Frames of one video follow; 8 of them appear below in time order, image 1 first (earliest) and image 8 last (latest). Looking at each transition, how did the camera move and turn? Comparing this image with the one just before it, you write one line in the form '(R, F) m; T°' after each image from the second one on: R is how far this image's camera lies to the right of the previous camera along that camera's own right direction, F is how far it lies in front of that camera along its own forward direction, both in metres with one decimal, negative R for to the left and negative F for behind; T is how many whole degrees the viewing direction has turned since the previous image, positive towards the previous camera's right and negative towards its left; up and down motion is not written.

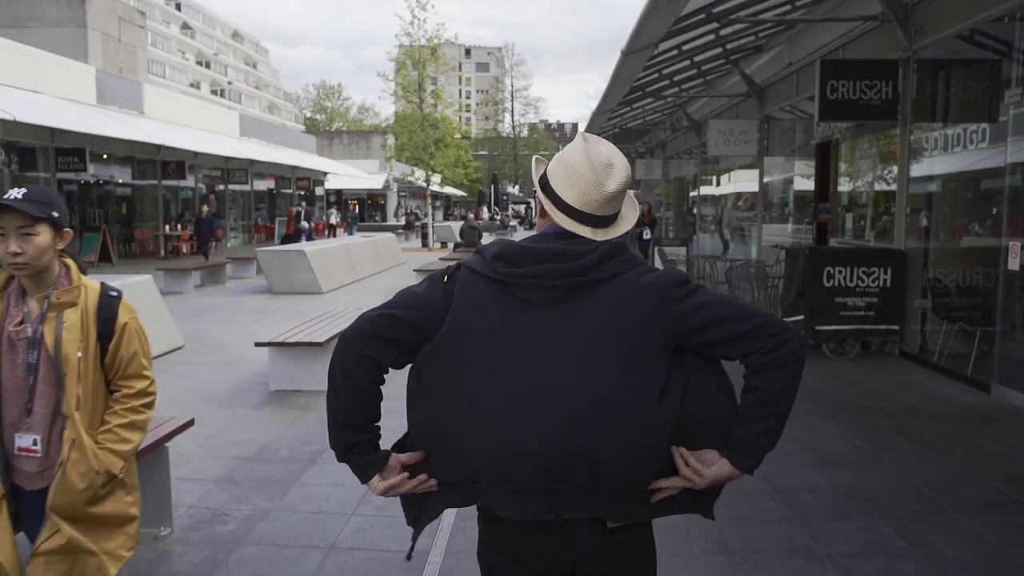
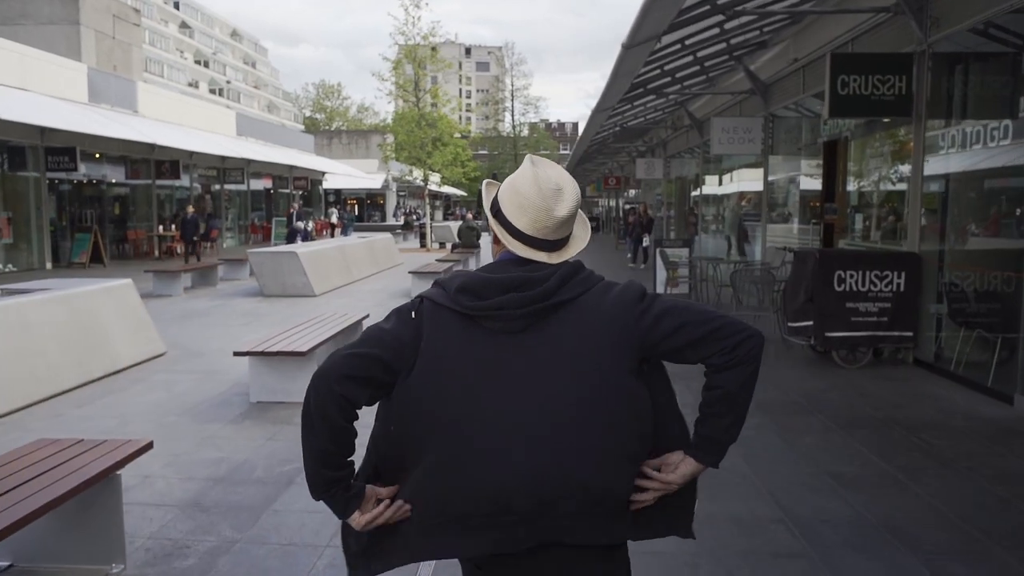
(+0.1, +0.4) m; 0°
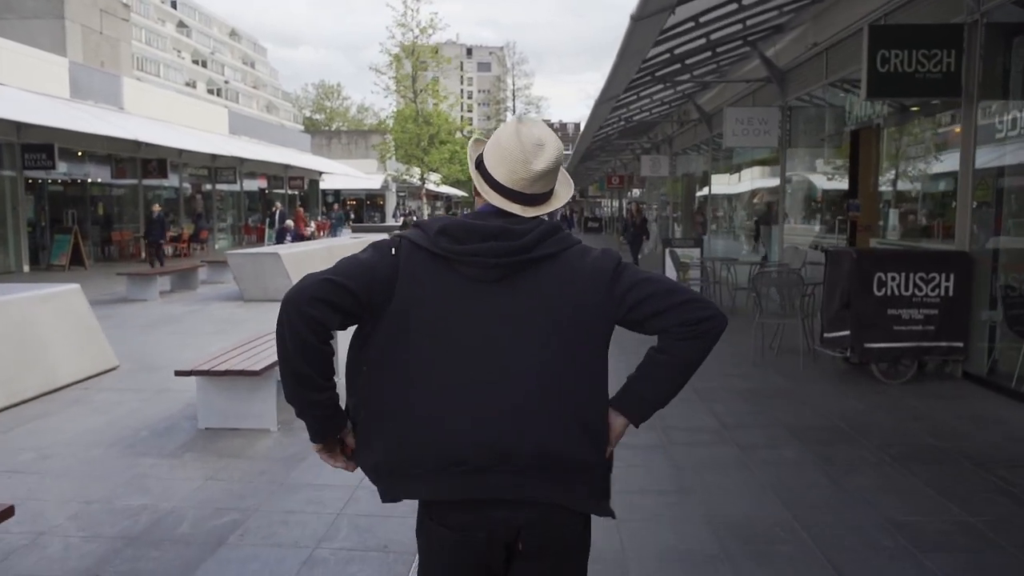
(+0.1, +1.1) m; 0°
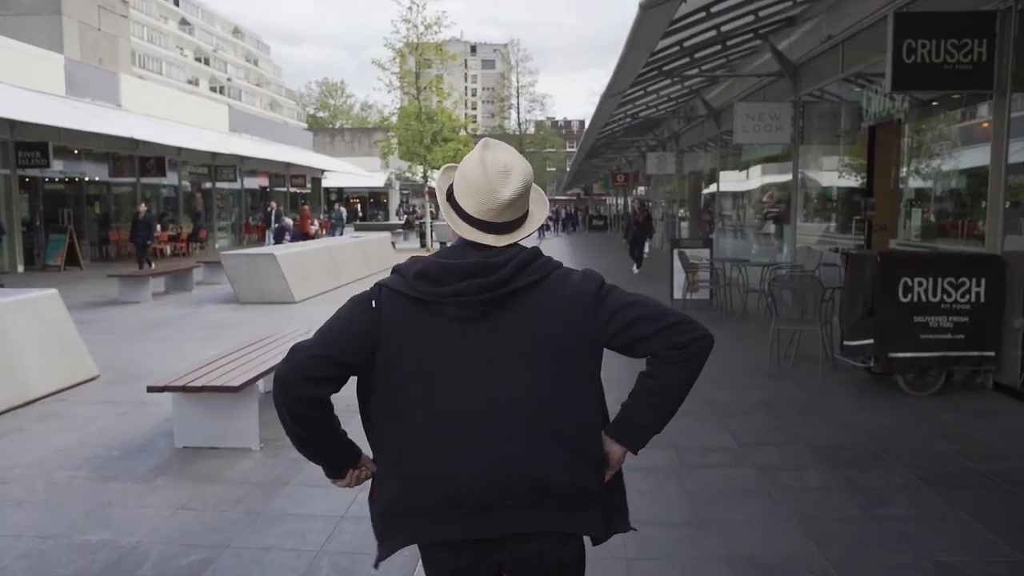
(0.0, +0.5) m; 0°
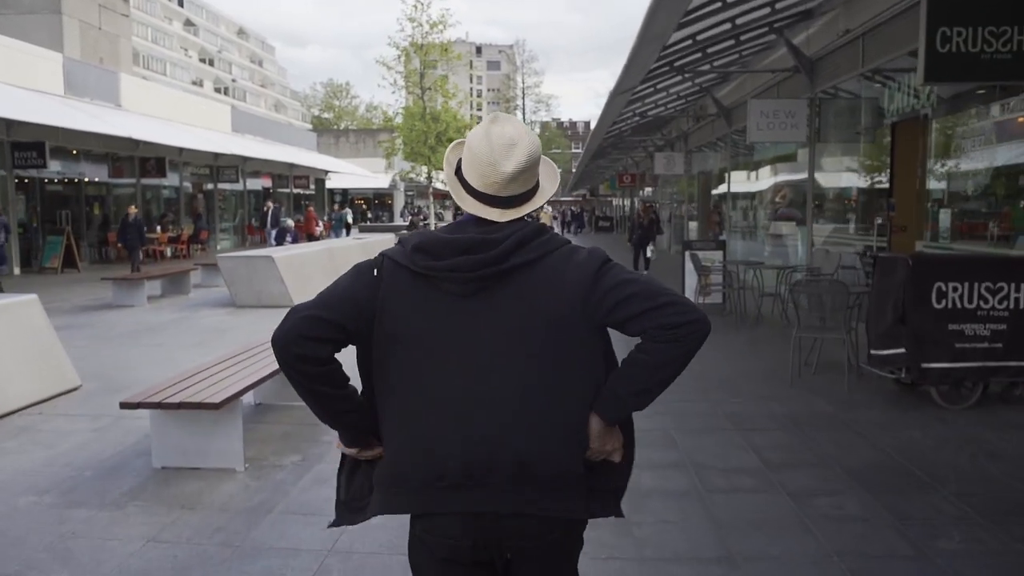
(0.0, +0.5) m; 0°
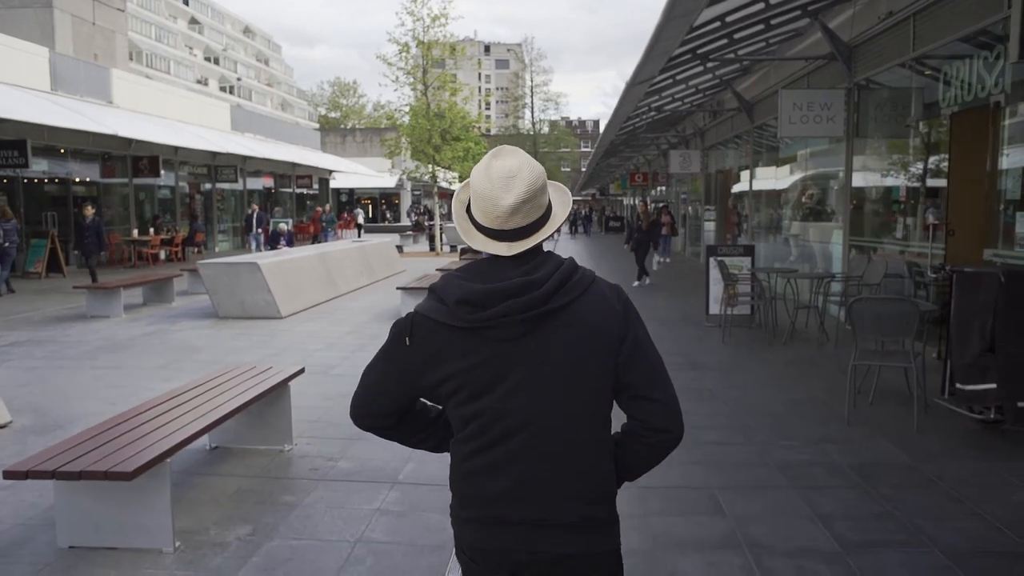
(0.0, +1.2) m; -1°
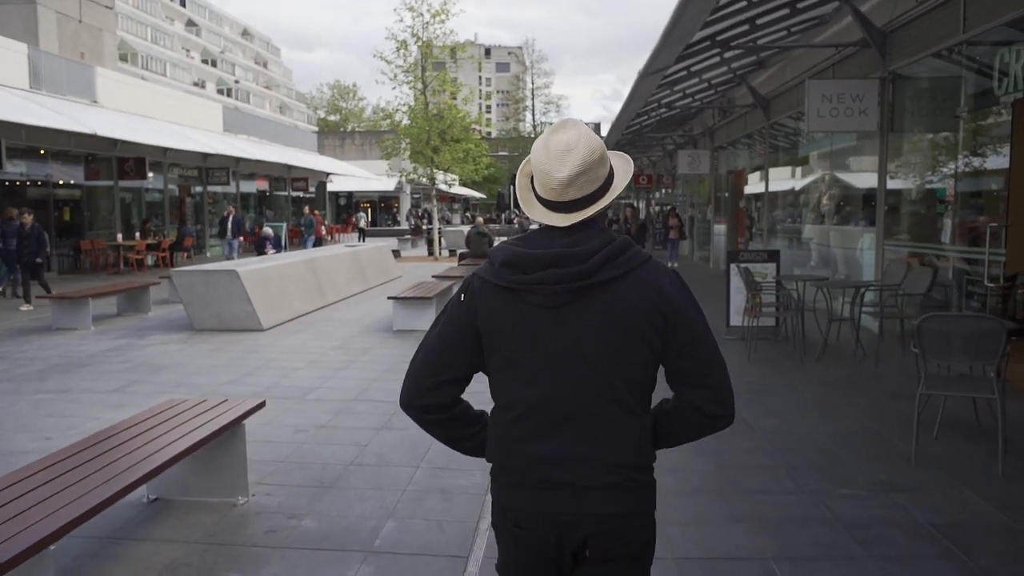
(0.0, +1.1) m; 0°
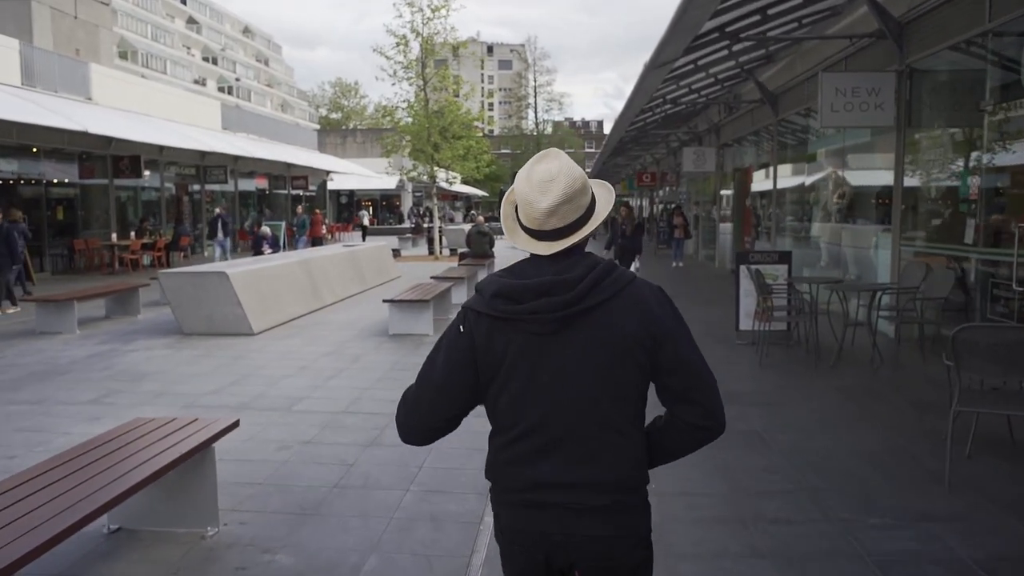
(0.0, +0.5) m; 0°
